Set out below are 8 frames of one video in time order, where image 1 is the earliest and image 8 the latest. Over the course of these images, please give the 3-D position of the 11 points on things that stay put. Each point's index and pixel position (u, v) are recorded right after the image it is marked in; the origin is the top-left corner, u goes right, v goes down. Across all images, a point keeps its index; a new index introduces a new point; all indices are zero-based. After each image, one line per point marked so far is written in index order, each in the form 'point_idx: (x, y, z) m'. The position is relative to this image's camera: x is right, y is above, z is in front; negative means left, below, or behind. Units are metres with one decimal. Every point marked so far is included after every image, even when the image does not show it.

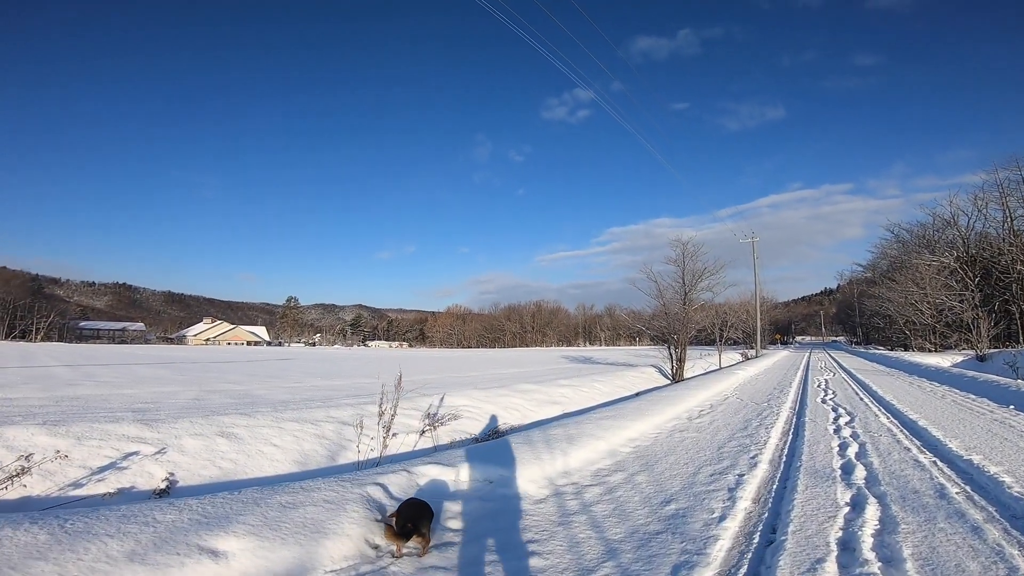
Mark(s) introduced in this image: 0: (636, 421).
0: (+2.0, -2.2, +8.4) m
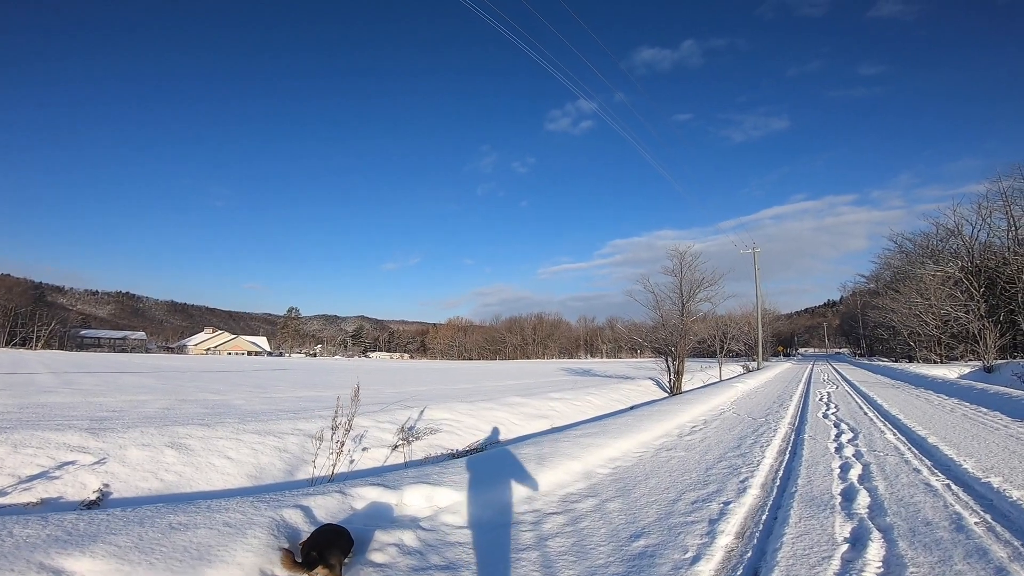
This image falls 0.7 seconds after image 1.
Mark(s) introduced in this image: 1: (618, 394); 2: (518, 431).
0: (+1.6, -2.3, +7.7) m
1: (+4.0, -4.1, +19.7) m
2: (+0.1, -3.5, +12.6) m
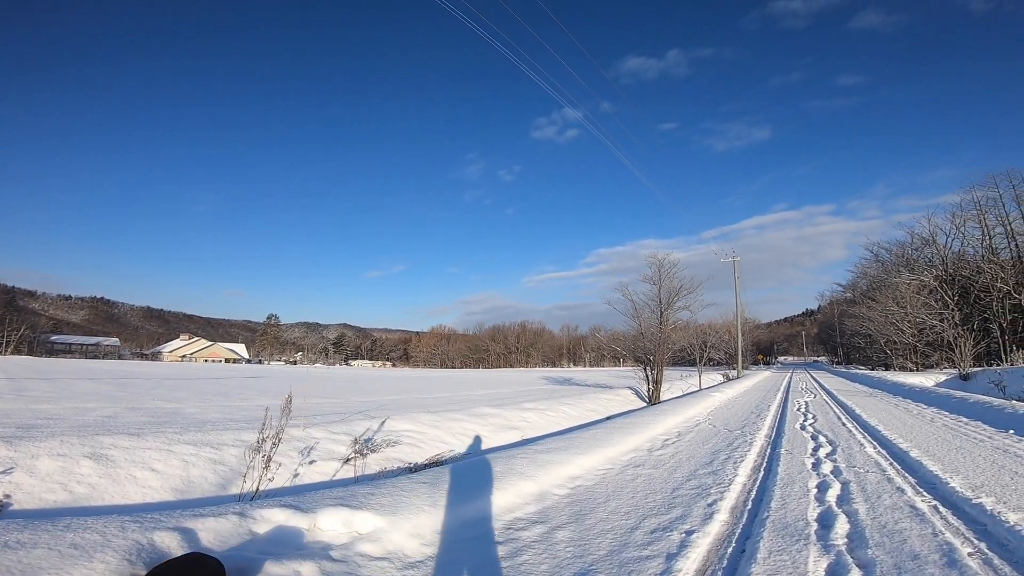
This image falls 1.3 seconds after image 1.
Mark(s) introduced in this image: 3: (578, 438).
0: (+1.0, -2.3, +7.1) m
1: (+3.1, -4.3, +19.2) m
2: (-0.7, -3.6, +12.0) m
3: (+1.1, -2.5, +8.7) m
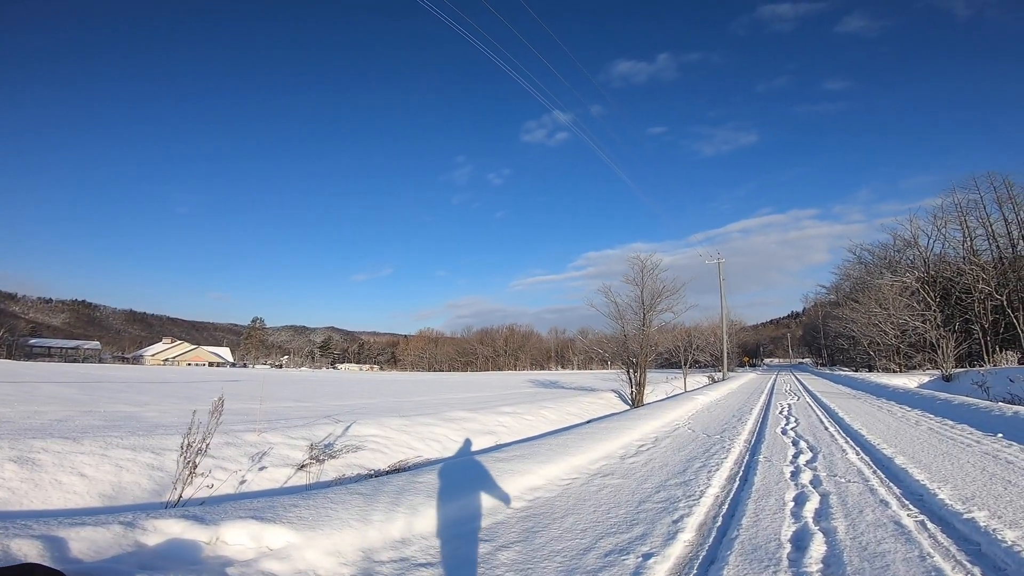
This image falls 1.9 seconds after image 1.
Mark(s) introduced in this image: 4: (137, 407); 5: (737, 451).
0: (+0.4, -2.3, +6.6) m
1: (+2.3, -4.3, +18.7) m
2: (-1.3, -3.6, +11.4) m
3: (+0.5, -2.5, +8.2) m
4: (-11.9, -3.8, +16.4) m
5: (+3.4, -2.4, +7.6) m
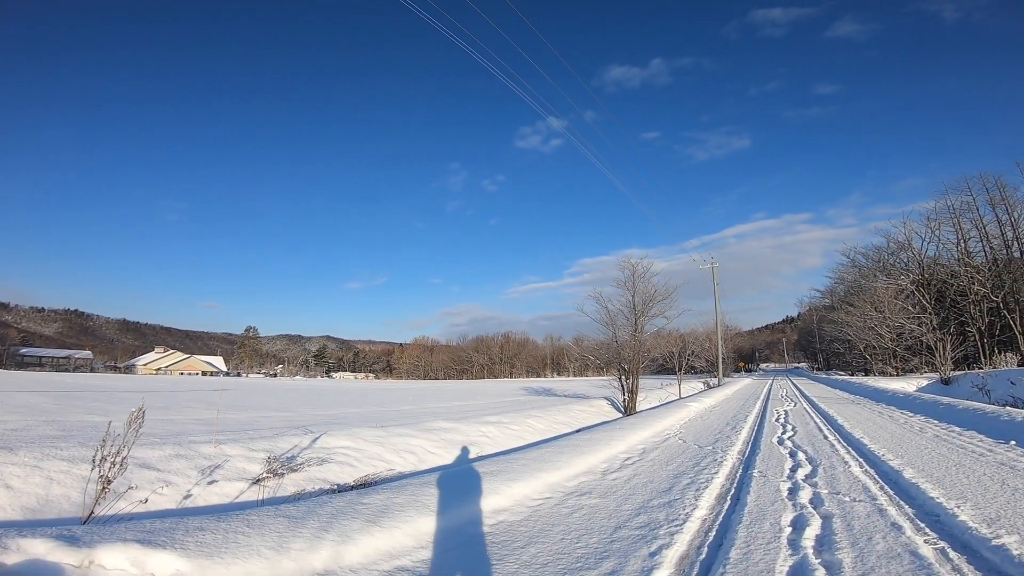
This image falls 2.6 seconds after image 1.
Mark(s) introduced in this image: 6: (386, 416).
0: (+0.1, -2.2, +6.0) m
1: (+1.8, -4.5, +18.0) m
2: (-1.7, -3.6, +10.7) m
3: (+0.2, -2.5, +7.5) m
4: (-12.4, -4.0, +15.6) m
5: (+3.0, -2.4, +7.0) m
6: (-4.0, -4.1, +16.5) m
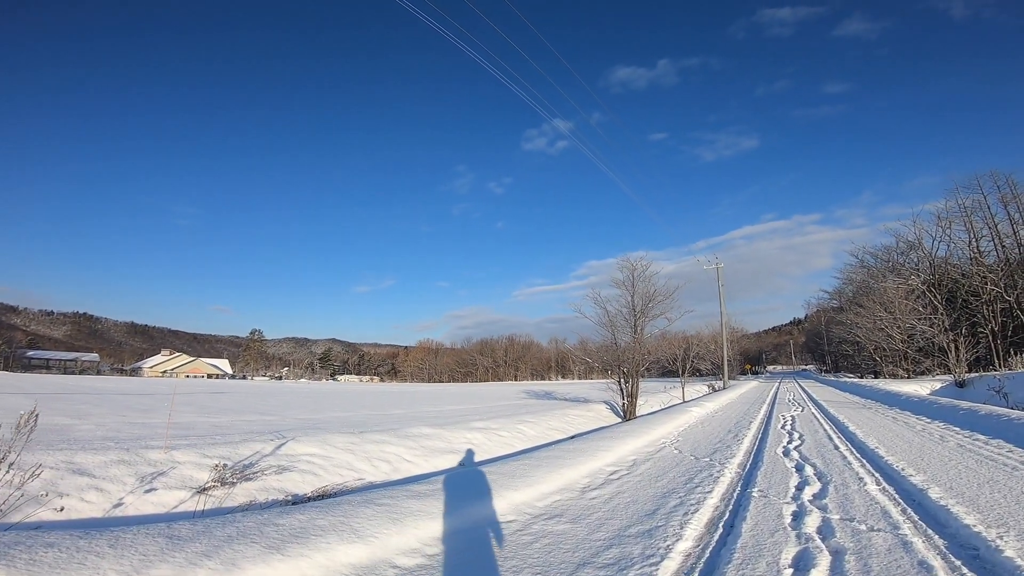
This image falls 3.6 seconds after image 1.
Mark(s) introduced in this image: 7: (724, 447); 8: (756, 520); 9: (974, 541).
0: (-0.3, -2.1, +5.2) m
1: (+1.6, -4.4, +17.2) m
2: (-2.0, -3.5, +9.9) m
3: (-0.2, -2.4, +6.7) m
4: (-12.7, -3.9, +14.9) m
5: (+2.6, -2.3, +6.1) m
6: (-4.3, -4.1, +15.7) m
7: (+3.8, -2.8, +9.2) m
8: (+2.1, -2.0, +4.5) m
9: (+3.5, -1.9, +3.9) m
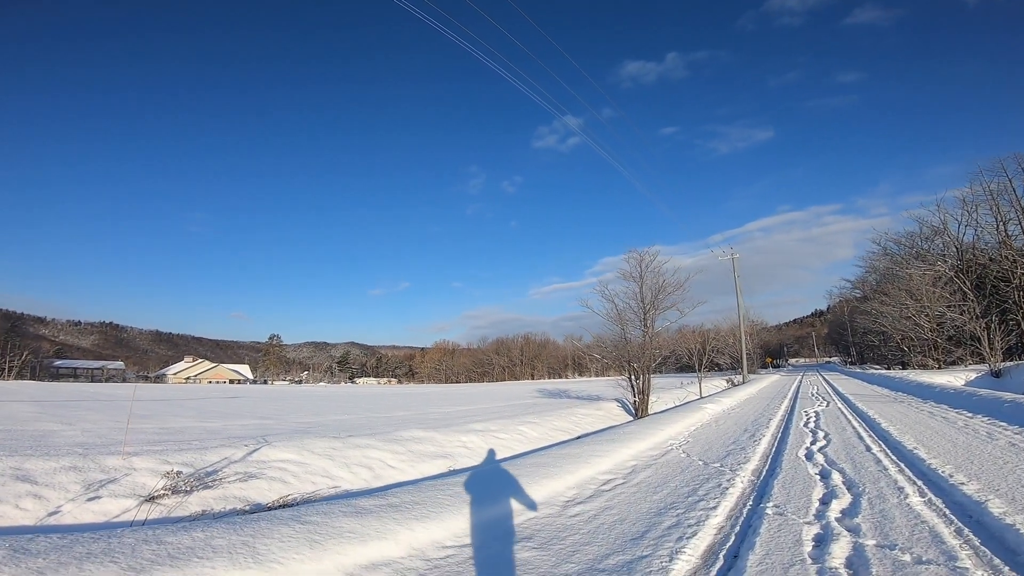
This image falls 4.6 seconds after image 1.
0: (-0.7, -2.0, +4.3) m
1: (+1.7, -4.2, +16.2) m
2: (-2.2, -3.4, +9.1) m
3: (-0.5, -2.2, +5.8) m
4: (-12.6, -4.1, +14.4) m
5: (+2.3, -2.0, +5.2) m
6: (-4.2, -4.0, +15.0) m
7: (+3.6, -2.5, +8.2) m
8: (+1.8, -1.8, +3.6) m
9: (+3.1, -1.6, +3.0) m
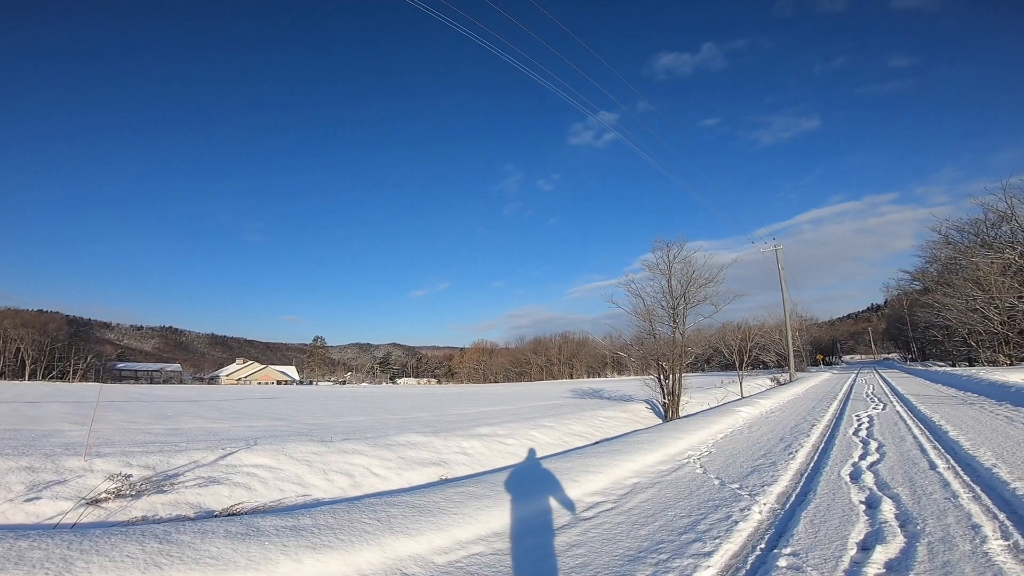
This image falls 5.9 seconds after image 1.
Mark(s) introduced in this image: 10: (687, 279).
0: (-1.2, -1.8, +3.3) m
1: (+2.1, -4.0, +15.0) m
2: (-2.3, -3.3, +8.3) m
3: (-0.9, -2.0, +4.8) m
4: (-12.3, -4.1, +14.4) m
5: (+1.8, -1.8, +4.0) m
6: (-3.9, -3.9, +14.2) m
7: (+3.4, -2.3, +6.9) m
8: (+1.2, -1.6, +2.4) m
9: (+2.5, -1.4, +1.7) m
10: (+6.7, +0.5, +19.5) m
